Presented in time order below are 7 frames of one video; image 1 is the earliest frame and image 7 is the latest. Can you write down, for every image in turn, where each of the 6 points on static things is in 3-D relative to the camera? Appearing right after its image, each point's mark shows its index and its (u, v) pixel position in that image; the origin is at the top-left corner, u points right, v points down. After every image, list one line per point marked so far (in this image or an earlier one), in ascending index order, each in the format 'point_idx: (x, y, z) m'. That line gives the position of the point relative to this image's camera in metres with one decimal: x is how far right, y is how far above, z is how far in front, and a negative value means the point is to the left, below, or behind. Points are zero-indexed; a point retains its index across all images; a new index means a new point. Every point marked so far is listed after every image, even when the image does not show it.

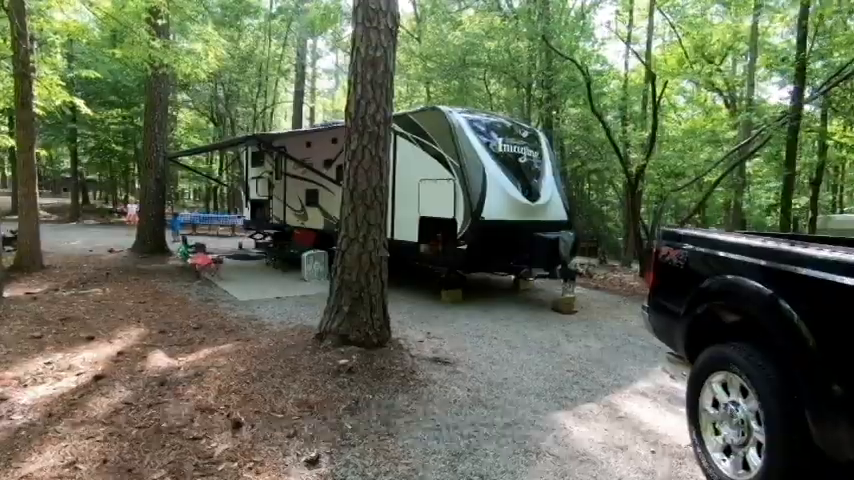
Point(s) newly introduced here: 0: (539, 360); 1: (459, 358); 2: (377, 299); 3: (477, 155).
0: (+1.1, -1.2, +4.7) m
1: (+0.3, -1.2, +4.5) m
2: (-0.5, -0.6, +4.3) m
3: (+0.7, +1.3, +6.9) m
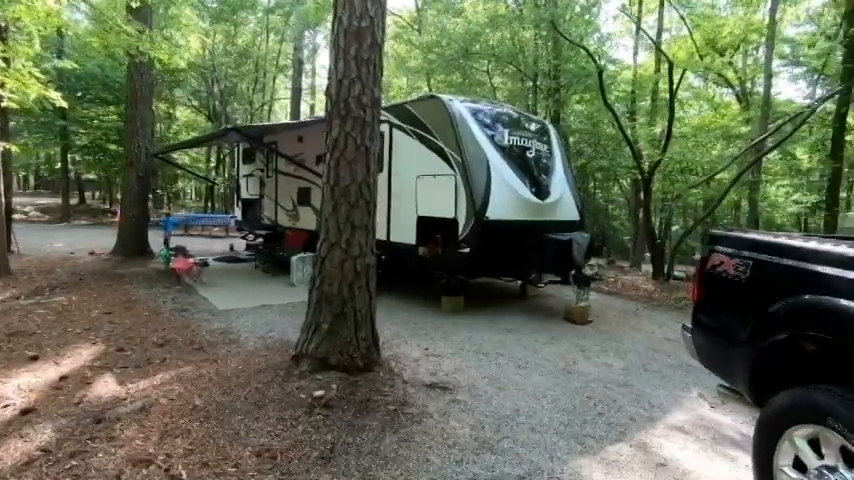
0: (+1.1, -1.3, +4.0) m
1: (+0.3, -1.2, +3.9) m
2: (-0.5, -0.6, +3.6) m
3: (+0.7, +1.2, +6.2) m
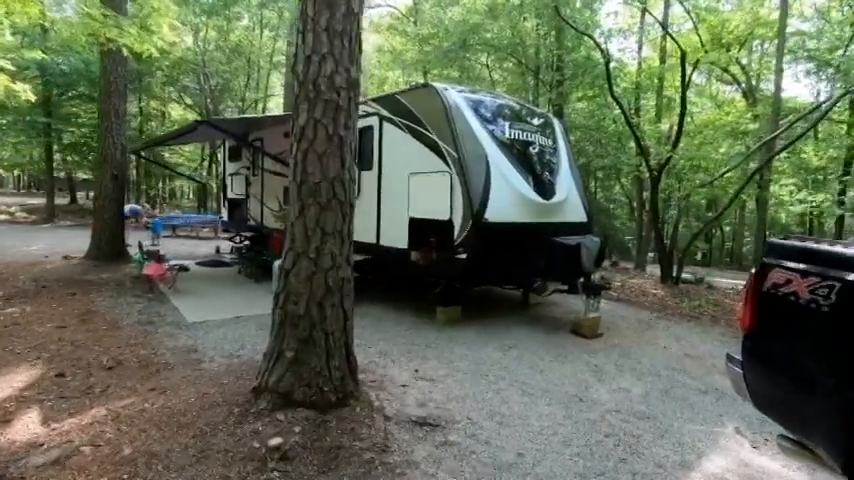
0: (+1.0, -1.3, +3.4) m
1: (+0.2, -1.3, +3.3) m
2: (-0.6, -0.7, +3.0) m
3: (+0.6, +1.2, +5.6) m
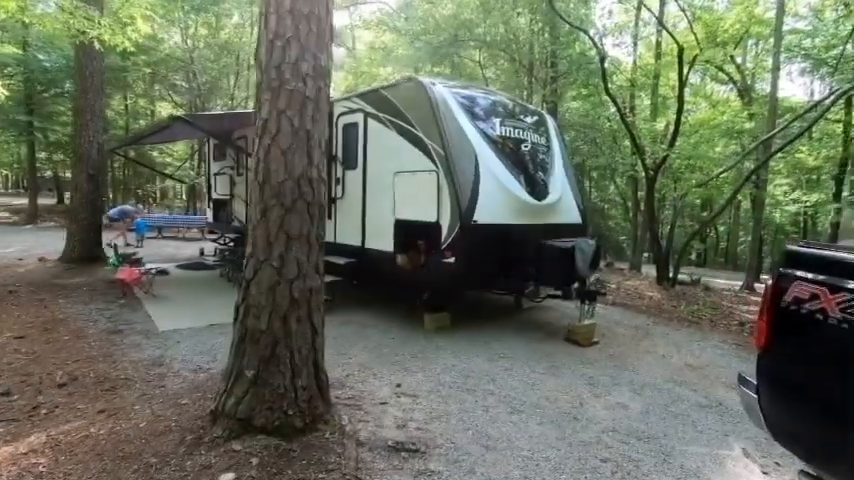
0: (+0.9, -1.4, +3.1) m
1: (+0.1, -1.3, +3.0) m
2: (-0.7, -0.7, +2.7) m
3: (+0.5, +1.2, +5.3) m
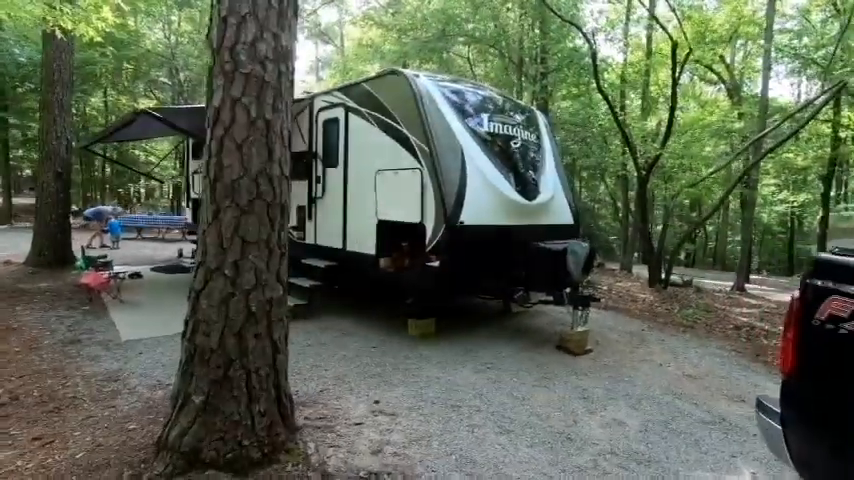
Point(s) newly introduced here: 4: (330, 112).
0: (+0.7, -1.4, +2.8) m
1: (-0.1, -1.3, +2.6) m
2: (-0.9, -0.7, +2.4) m
3: (+0.3, +1.1, +5.0) m
4: (-1.3, +1.7, +6.2) m
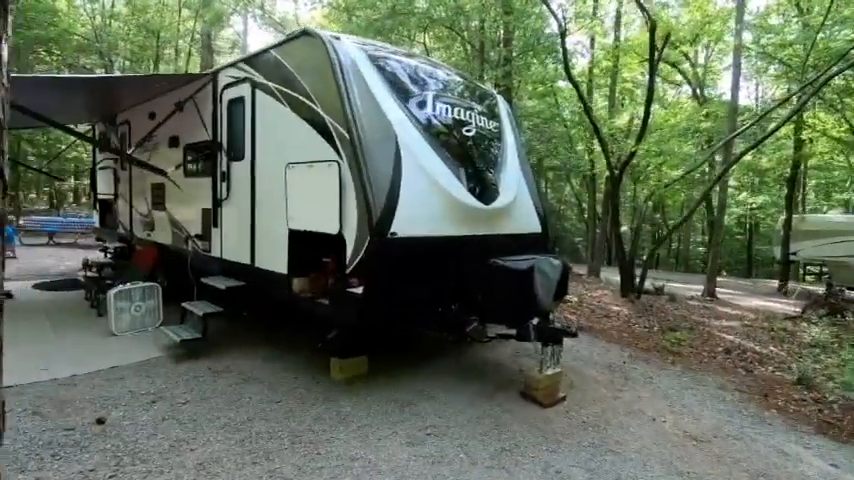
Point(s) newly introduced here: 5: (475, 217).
0: (+0.3, -1.5, +1.6) m
1: (-0.5, -1.5, +1.4) m
2: (-1.3, -0.9, +1.1) m
3: (-0.4, +1.0, +3.8) m
4: (-2.0, +1.6, +4.8) m
5: (+0.4, +0.2, +4.0) m
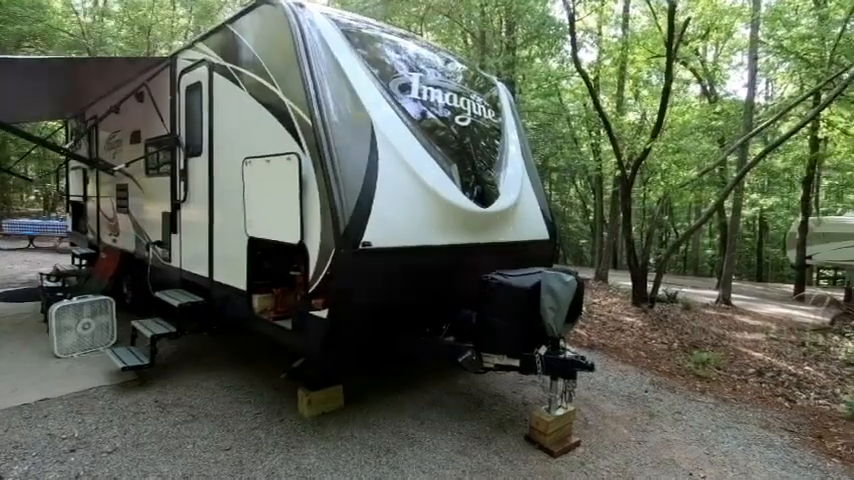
0: (+0.1, -1.6, +0.9) m
1: (-0.7, -1.5, +0.7) m
2: (-1.4, -0.9, +0.4) m
3: (-0.5, +0.9, +3.1) m
4: (-2.1, +1.5, +4.2) m
5: (+0.3, +0.1, +3.3) m
